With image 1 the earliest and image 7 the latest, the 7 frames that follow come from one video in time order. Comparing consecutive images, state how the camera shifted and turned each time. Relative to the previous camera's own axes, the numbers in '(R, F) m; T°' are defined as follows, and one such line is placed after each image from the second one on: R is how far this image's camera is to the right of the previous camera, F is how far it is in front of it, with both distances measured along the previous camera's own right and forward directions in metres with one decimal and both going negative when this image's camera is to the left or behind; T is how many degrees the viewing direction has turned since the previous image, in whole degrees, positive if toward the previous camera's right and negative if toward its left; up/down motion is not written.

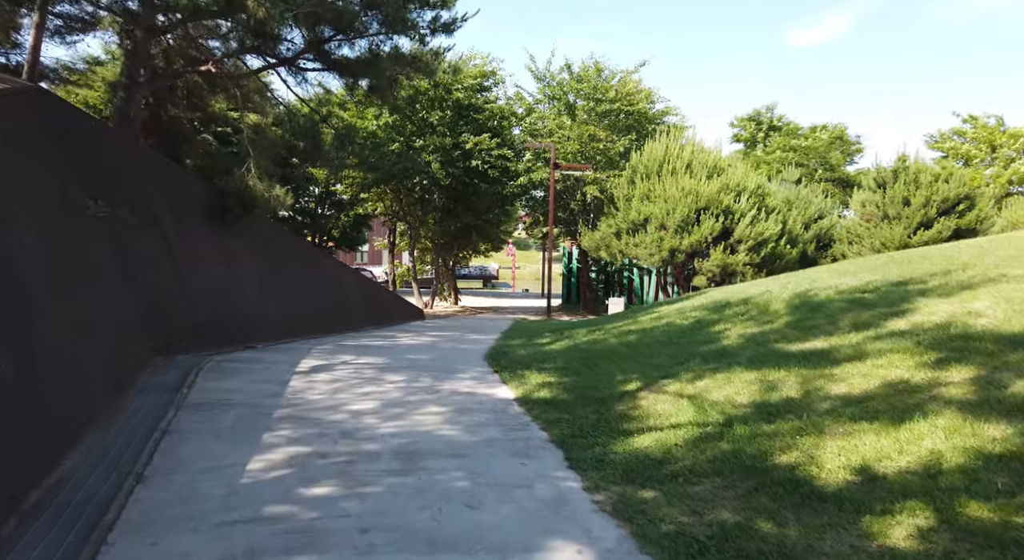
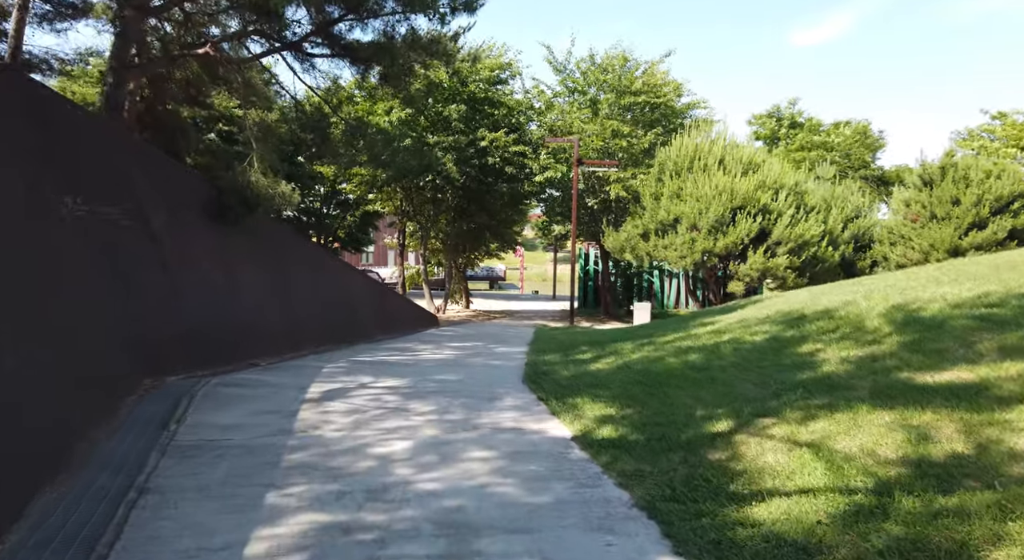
(-0.4, +1.2) m; 0°
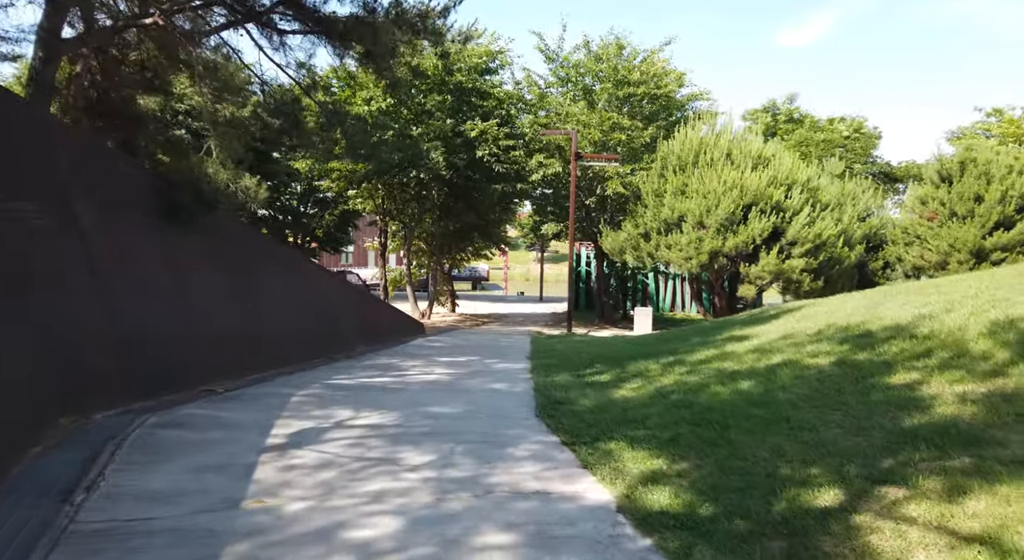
(-0.3, +1.4) m; +2°
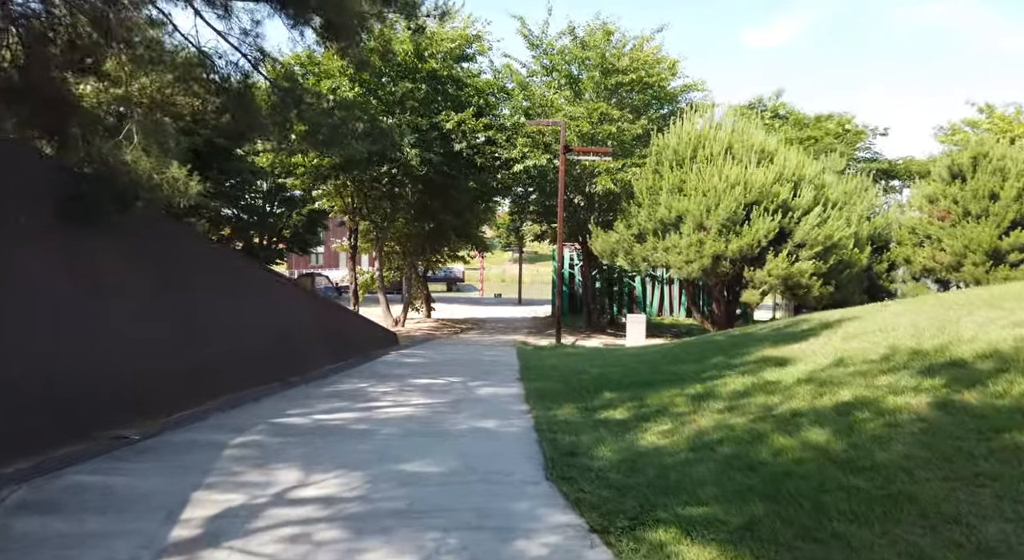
(-0.2, +1.5) m; +2°
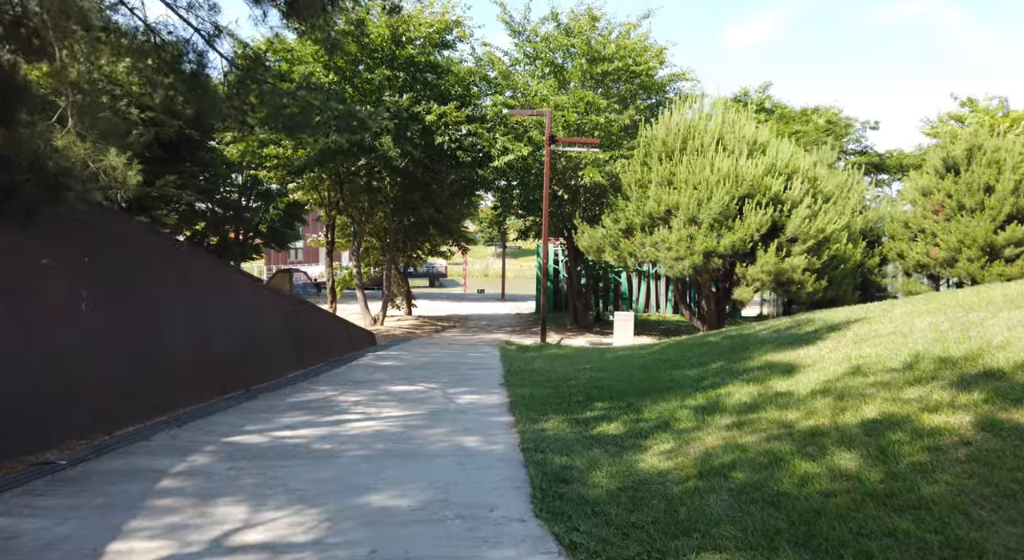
(0.0, +0.7) m; +1°
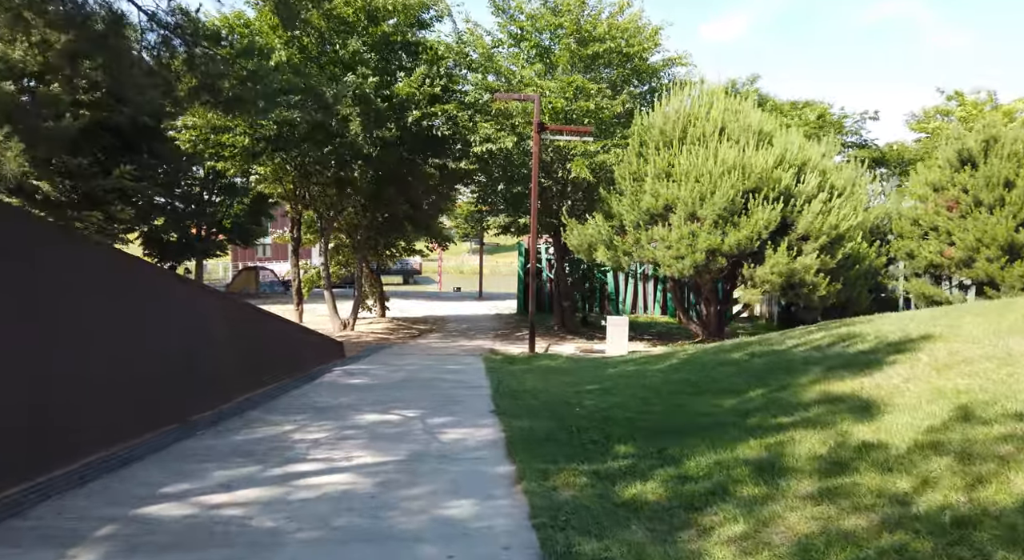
(-0.2, +1.5) m; +2°
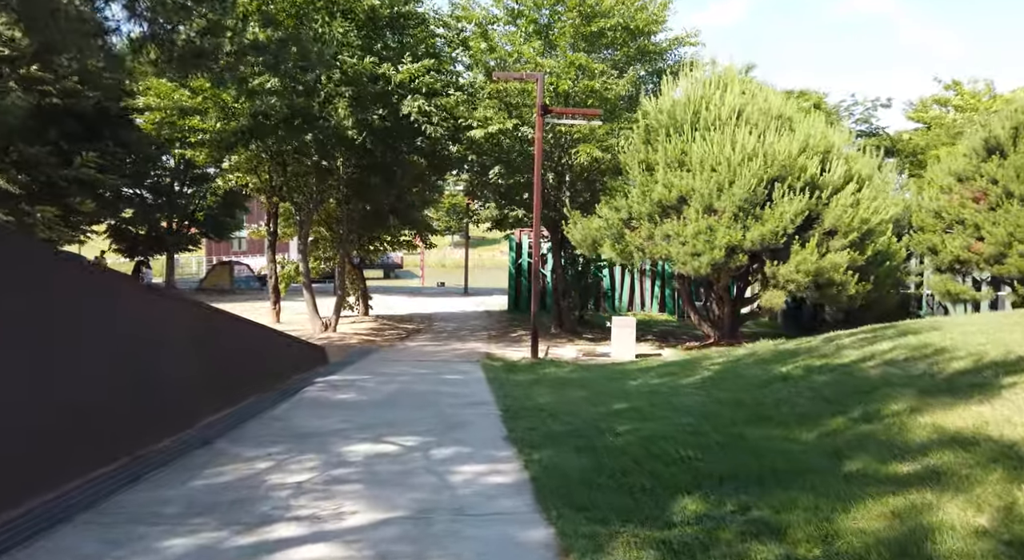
(-0.4, +1.3) m; +2°
